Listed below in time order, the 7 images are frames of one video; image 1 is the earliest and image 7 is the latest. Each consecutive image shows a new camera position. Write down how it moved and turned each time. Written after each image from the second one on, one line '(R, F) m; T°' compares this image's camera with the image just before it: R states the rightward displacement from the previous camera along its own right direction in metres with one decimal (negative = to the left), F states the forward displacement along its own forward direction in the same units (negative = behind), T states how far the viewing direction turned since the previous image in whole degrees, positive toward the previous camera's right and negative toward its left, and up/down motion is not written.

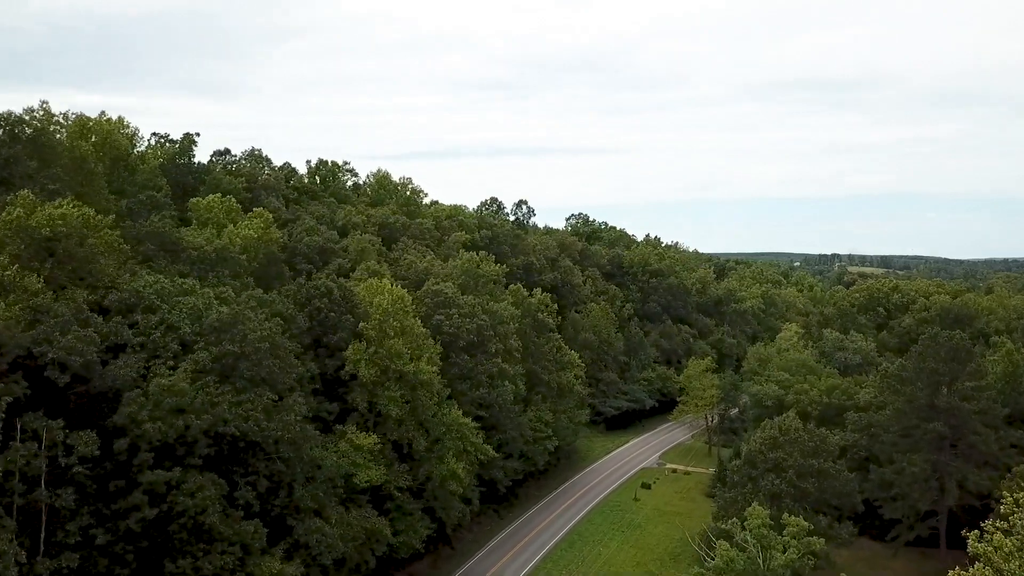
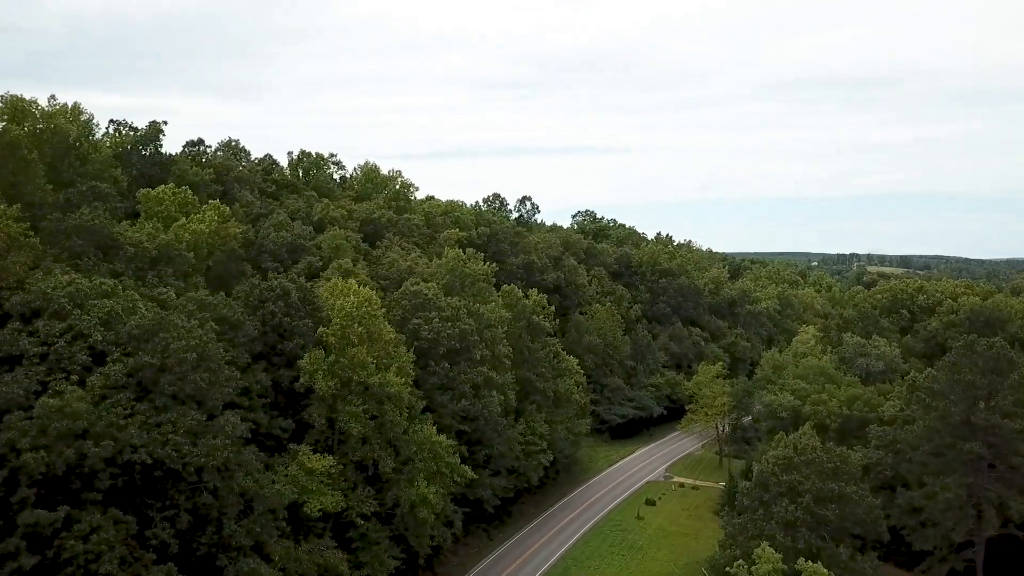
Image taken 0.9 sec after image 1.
(+1.5, +4.4) m; -1°
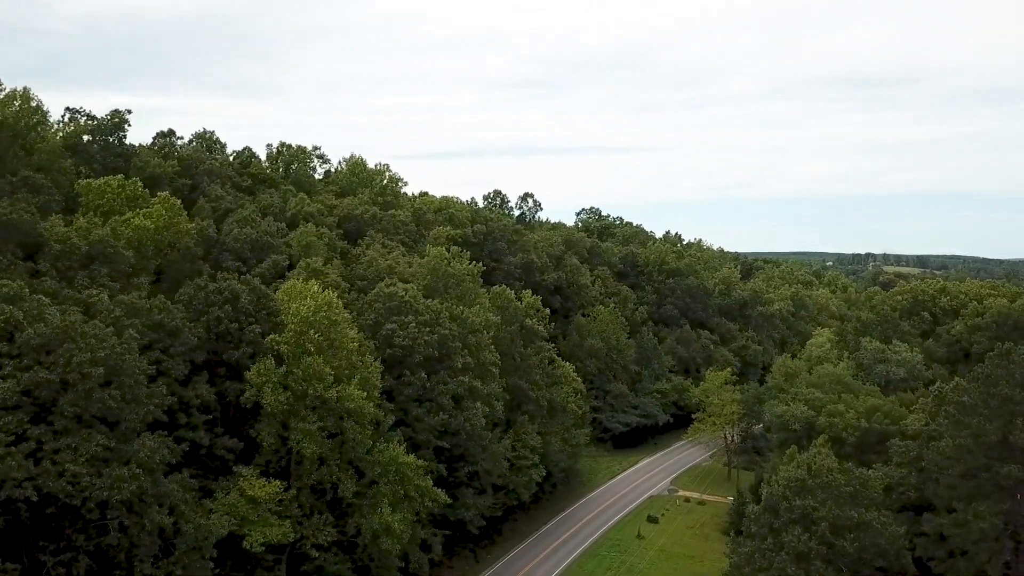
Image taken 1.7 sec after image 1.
(+1.3, +3.9) m; -1°
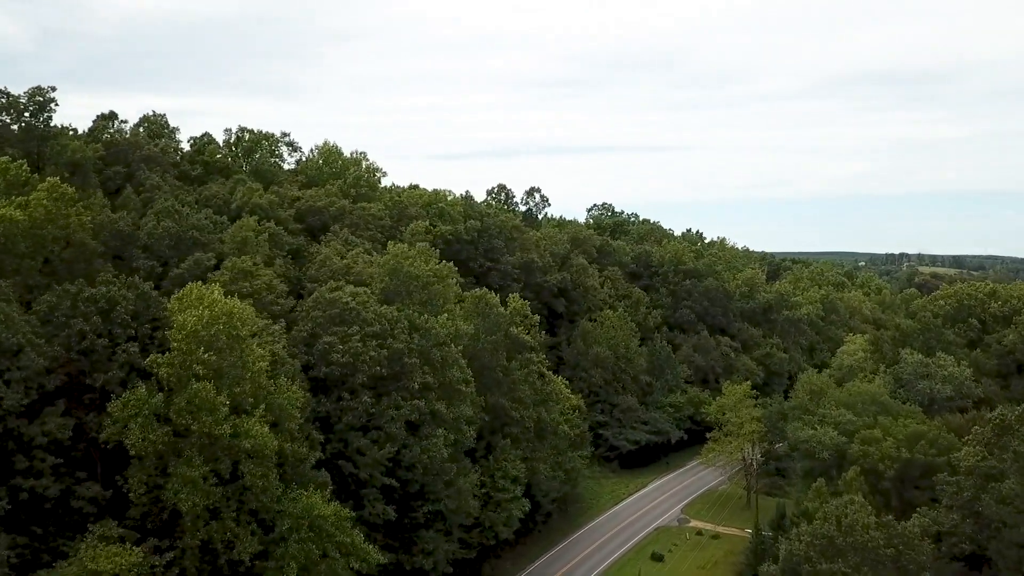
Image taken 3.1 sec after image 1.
(+2.4, +6.8) m; -2°
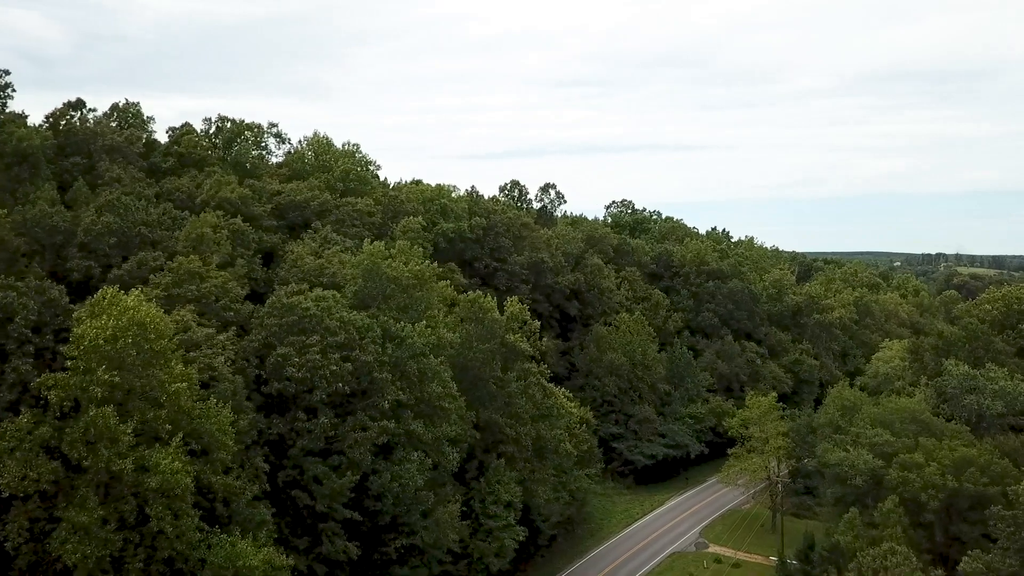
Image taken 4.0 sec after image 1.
(+1.6, +4.3) m; -2°
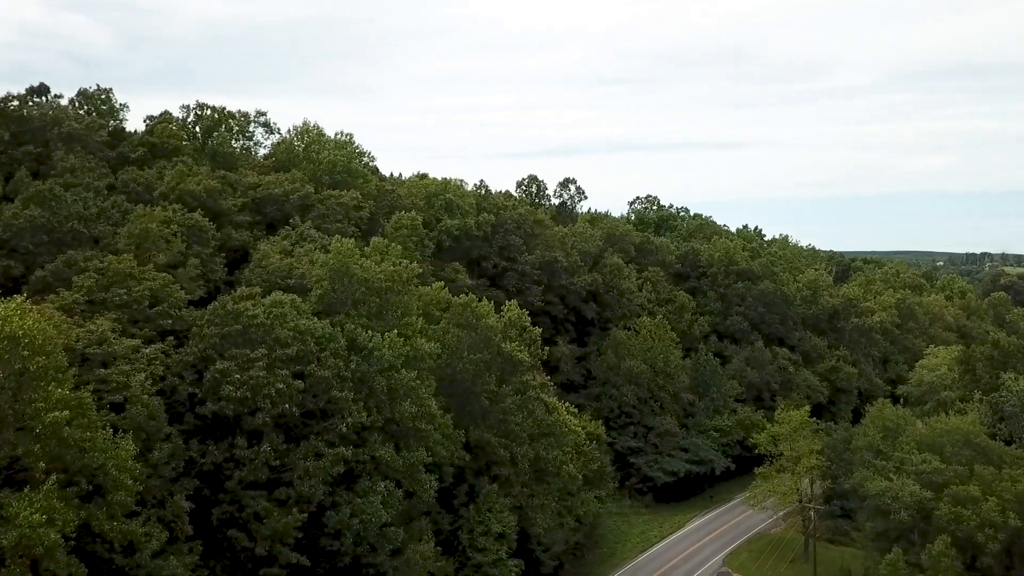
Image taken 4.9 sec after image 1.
(+1.6, +4.4) m; -2°
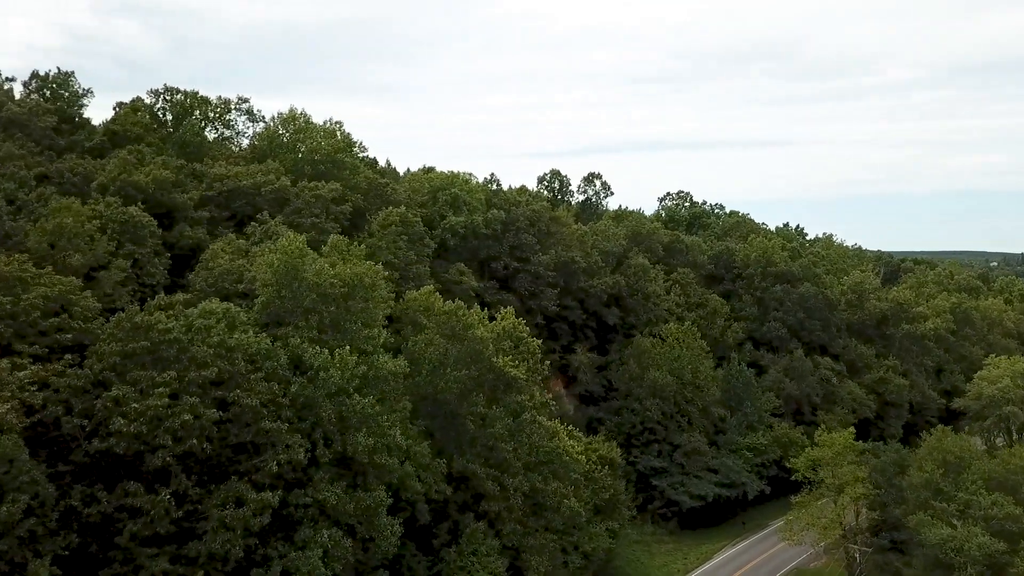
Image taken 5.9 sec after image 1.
(+1.8, +4.9) m; -3°
